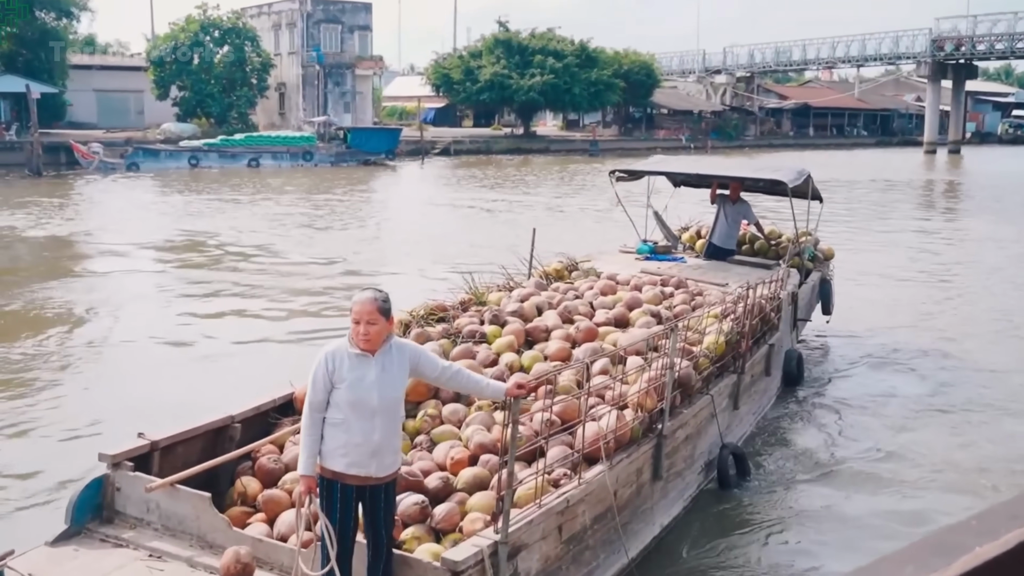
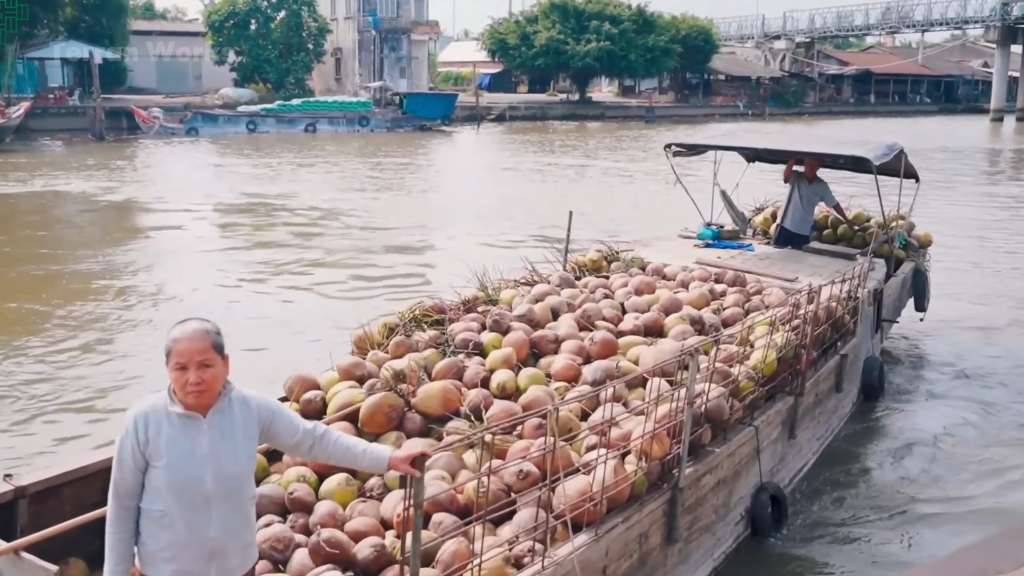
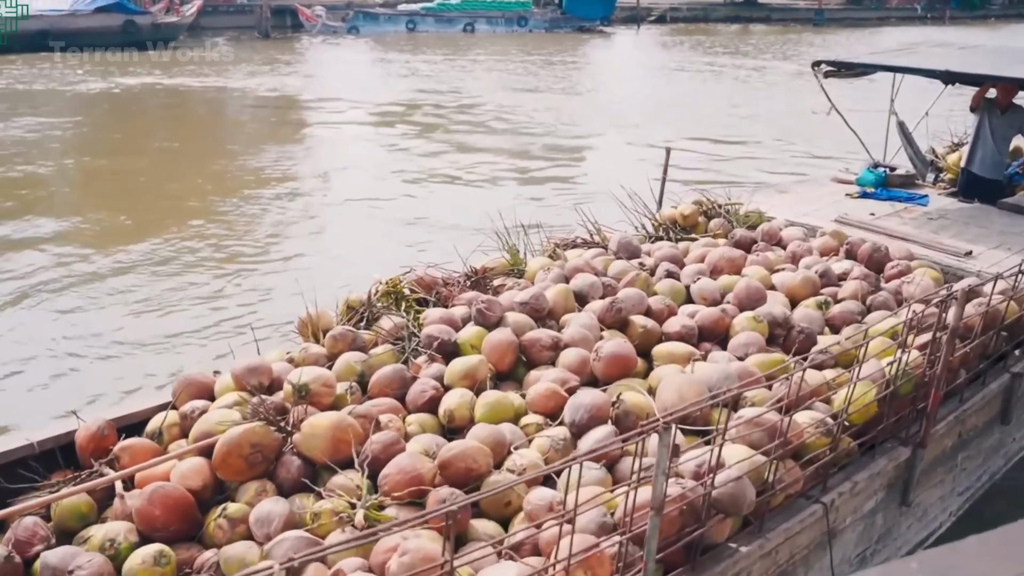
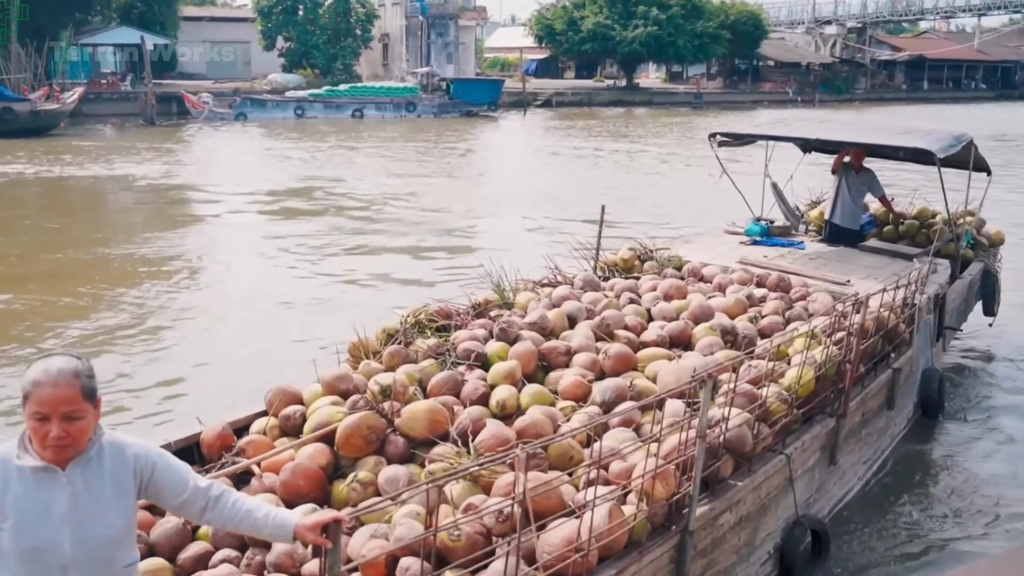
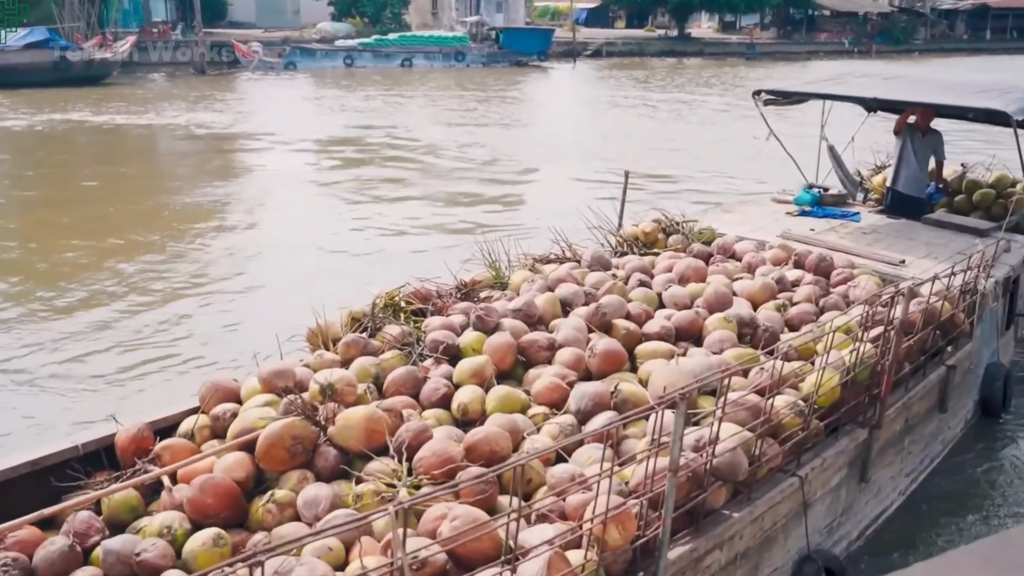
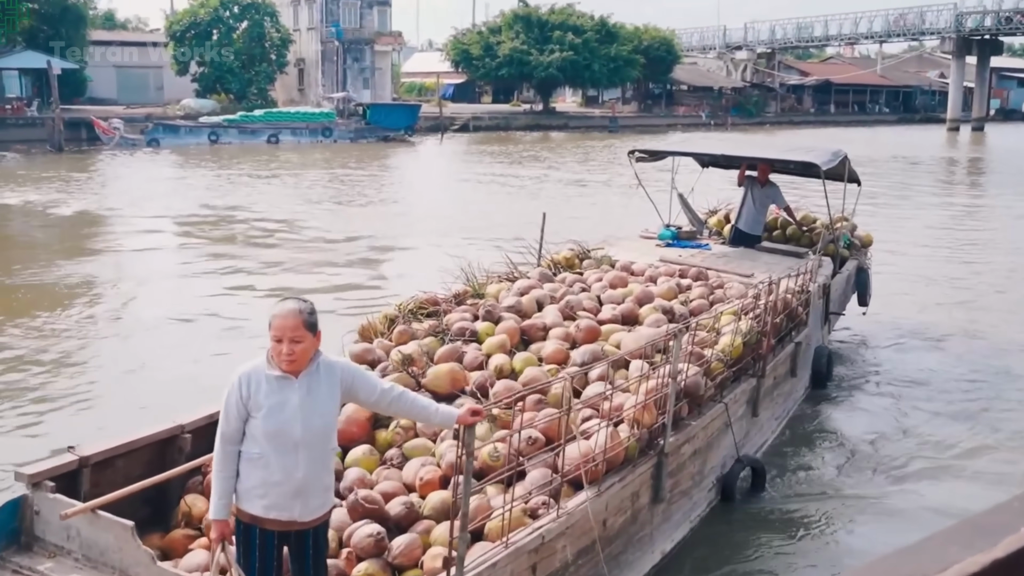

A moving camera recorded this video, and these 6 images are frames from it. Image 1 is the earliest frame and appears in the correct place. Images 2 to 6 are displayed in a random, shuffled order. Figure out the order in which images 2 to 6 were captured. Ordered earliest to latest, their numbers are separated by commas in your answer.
6, 2, 4, 5, 3
